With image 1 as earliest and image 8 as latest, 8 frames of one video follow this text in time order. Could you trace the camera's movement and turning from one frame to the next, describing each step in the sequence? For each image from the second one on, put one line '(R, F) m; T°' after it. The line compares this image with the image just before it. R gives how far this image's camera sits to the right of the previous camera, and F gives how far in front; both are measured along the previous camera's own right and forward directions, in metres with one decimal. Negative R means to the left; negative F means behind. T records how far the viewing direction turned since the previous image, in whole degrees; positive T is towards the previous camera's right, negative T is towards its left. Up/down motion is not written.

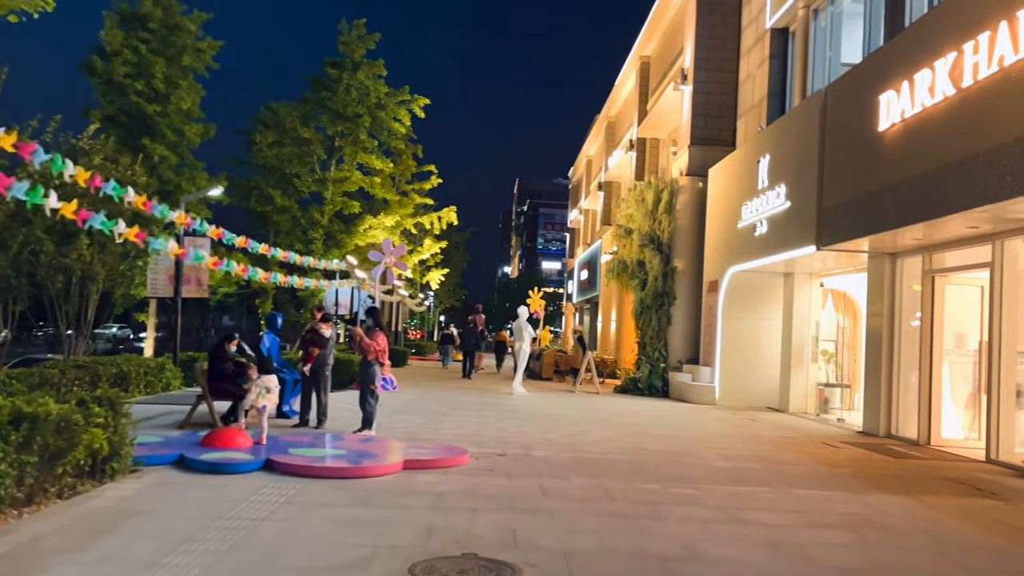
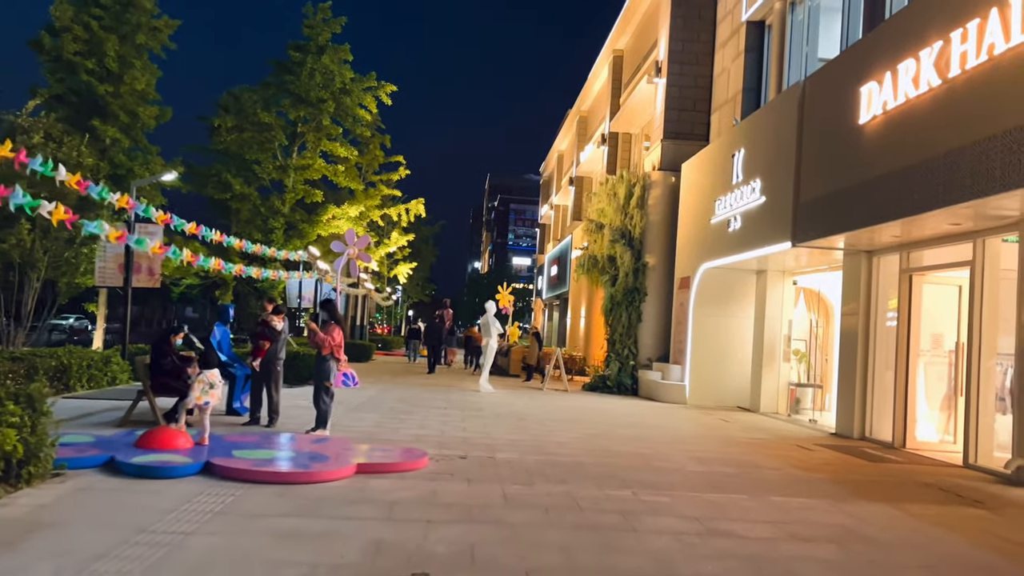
(0.0, +0.5) m; +2°
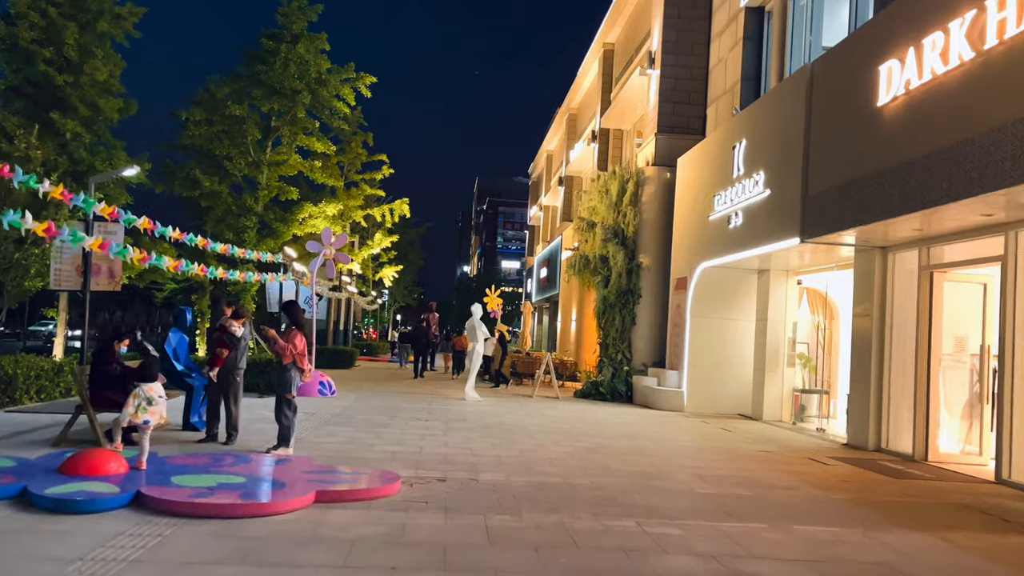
(0.0, +0.9) m; +1°
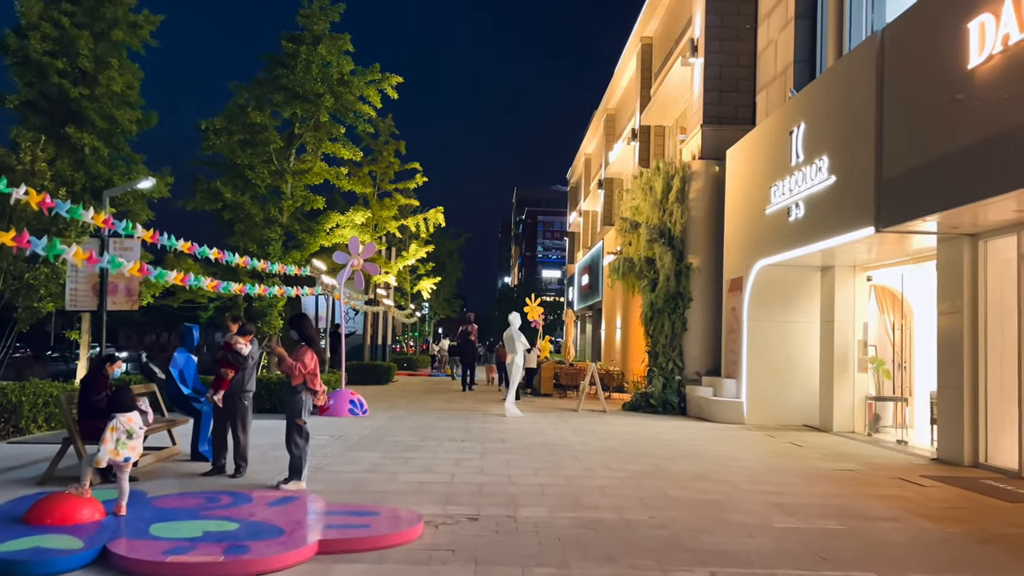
(0.0, +1.0) m; -3°
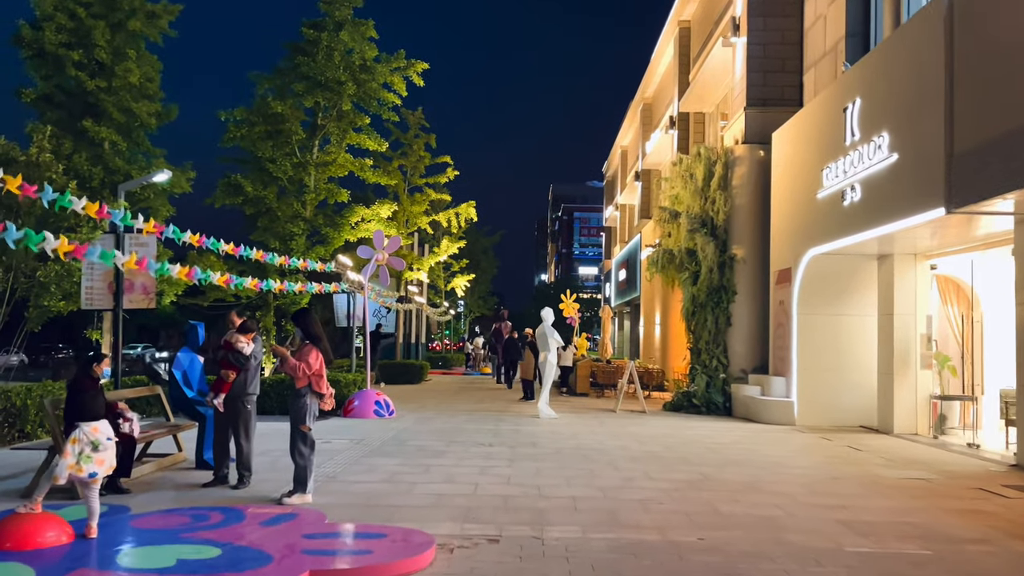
(+0.1, +0.7) m; -3°
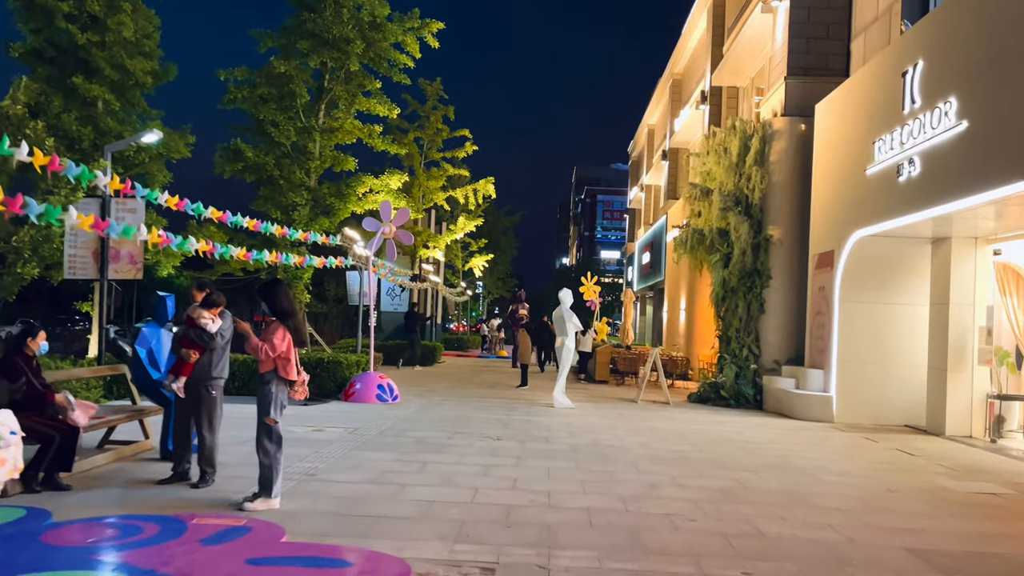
(+0.1, +1.0) m; -1°
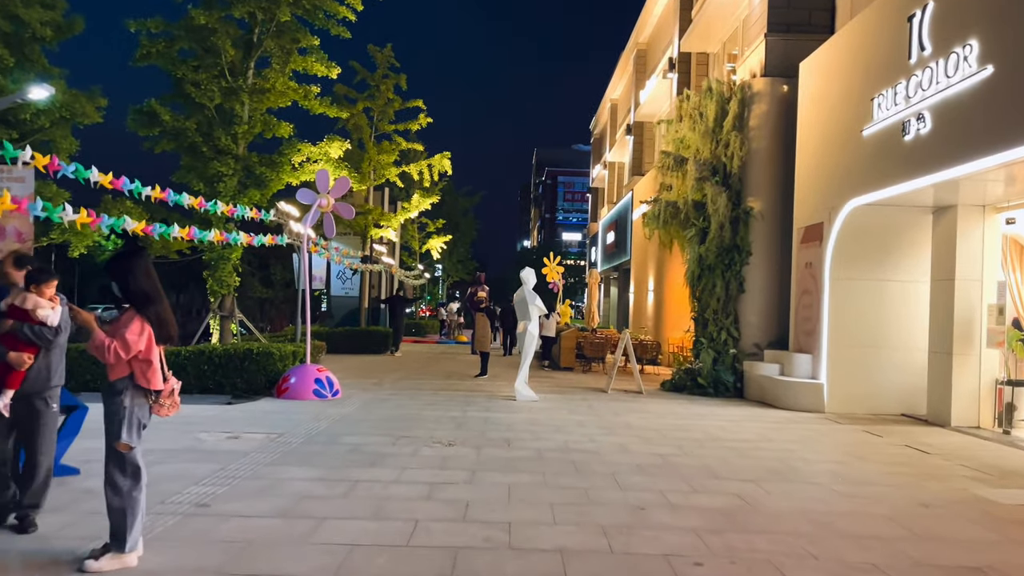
(+0.1, +1.3) m; +3°
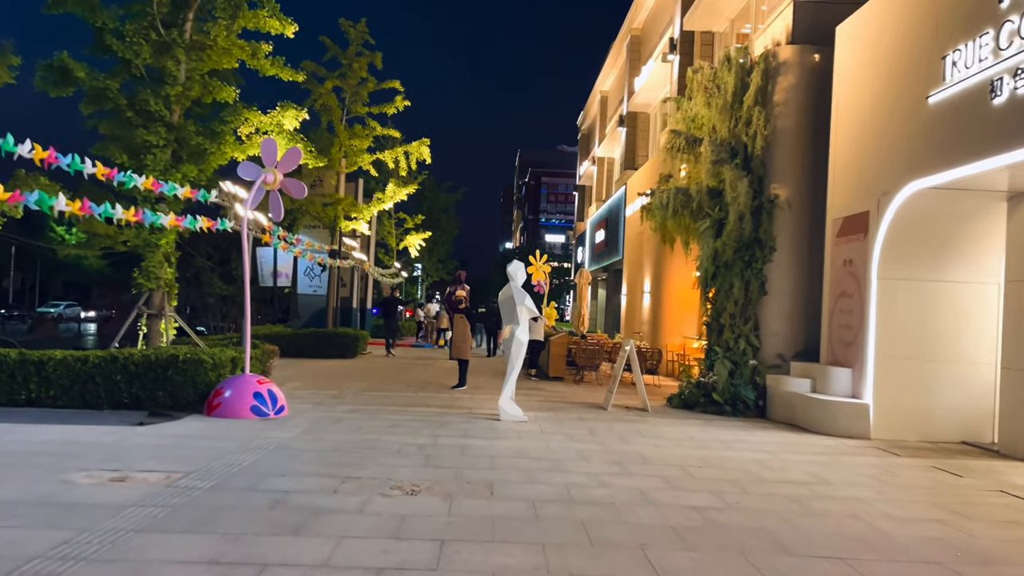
(0.0, +1.8) m; +1°
